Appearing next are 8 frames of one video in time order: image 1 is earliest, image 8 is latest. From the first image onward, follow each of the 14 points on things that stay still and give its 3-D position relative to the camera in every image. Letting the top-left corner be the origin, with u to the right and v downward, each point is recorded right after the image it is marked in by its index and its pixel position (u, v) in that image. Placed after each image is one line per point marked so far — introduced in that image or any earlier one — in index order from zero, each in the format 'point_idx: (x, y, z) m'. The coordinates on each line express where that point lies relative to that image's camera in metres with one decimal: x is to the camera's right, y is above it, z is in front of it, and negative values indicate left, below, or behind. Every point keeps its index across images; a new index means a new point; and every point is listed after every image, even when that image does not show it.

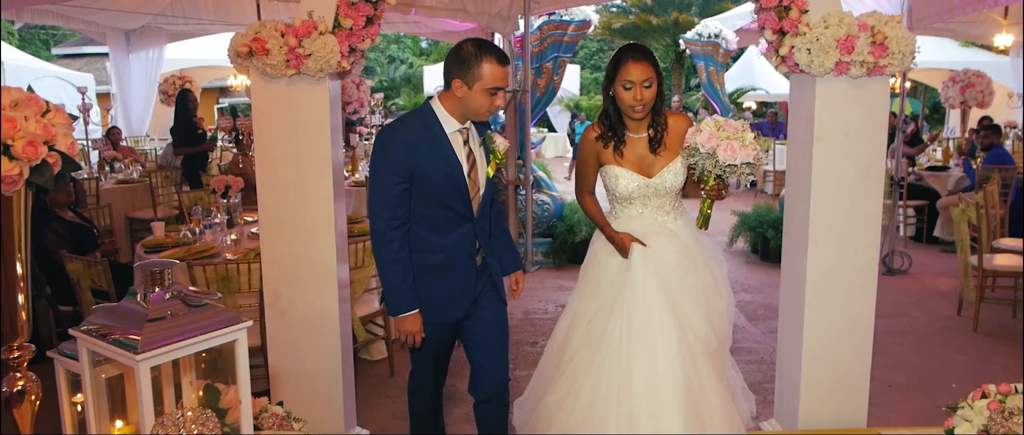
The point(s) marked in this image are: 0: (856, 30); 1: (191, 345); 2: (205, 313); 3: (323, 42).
0: (+1.3, +0.7, +3.0) m
1: (-0.6, -0.2, +1.6) m
2: (-0.6, -0.2, +1.6) m
3: (-0.7, +0.7, +3.0) m
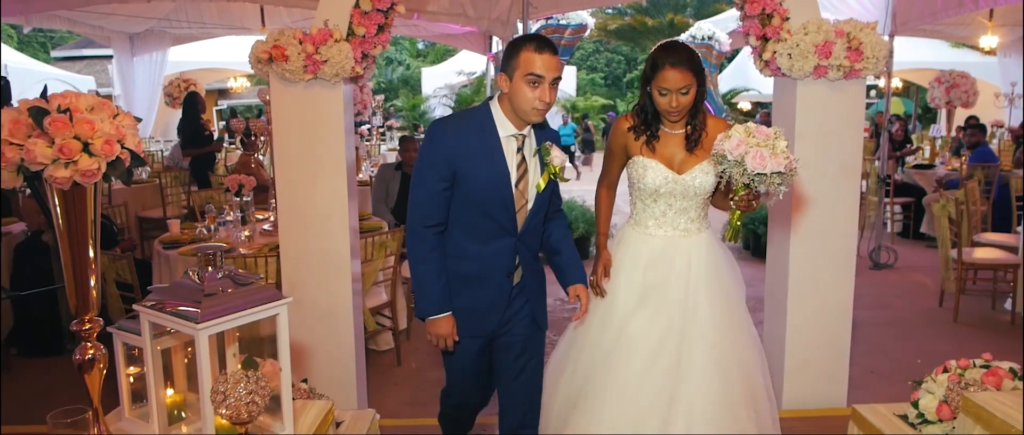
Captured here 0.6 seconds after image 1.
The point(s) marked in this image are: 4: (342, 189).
0: (+1.3, +0.8, +3.2) m
1: (-0.6, -0.2, +1.8) m
2: (-0.6, -0.2, +1.9) m
3: (-0.7, +0.7, +3.2) m
4: (-0.8, +0.1, +3.4) m
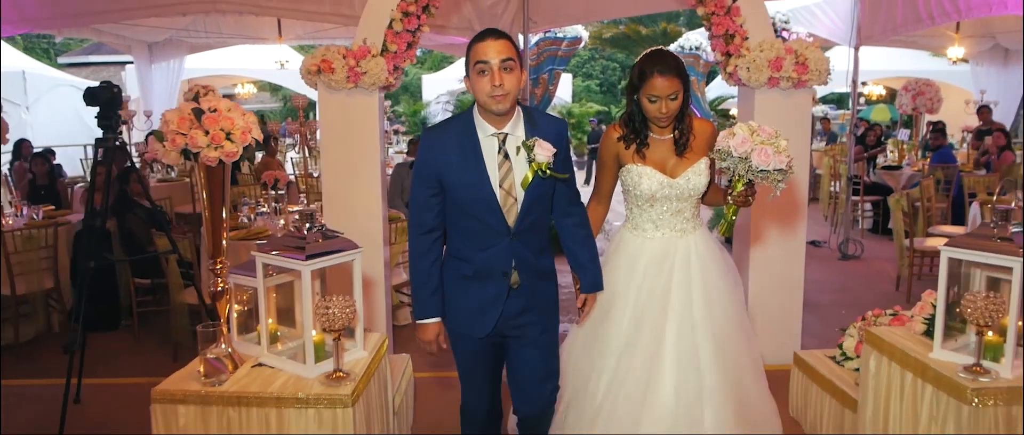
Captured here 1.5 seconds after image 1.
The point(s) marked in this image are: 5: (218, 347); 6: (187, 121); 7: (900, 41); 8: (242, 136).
0: (+1.4, +0.8, +3.9) m
1: (-0.6, -0.1, +2.5) m
2: (-0.6, -0.1, +2.5) m
3: (-0.7, +0.8, +3.9) m
4: (-0.7, +0.2, +4.1) m
5: (-0.9, -0.4, +2.4) m
6: (-0.9, +0.3, +2.3) m
7: (+5.5, +2.5, +10.8) m
8: (-0.8, +0.2, +2.3) m
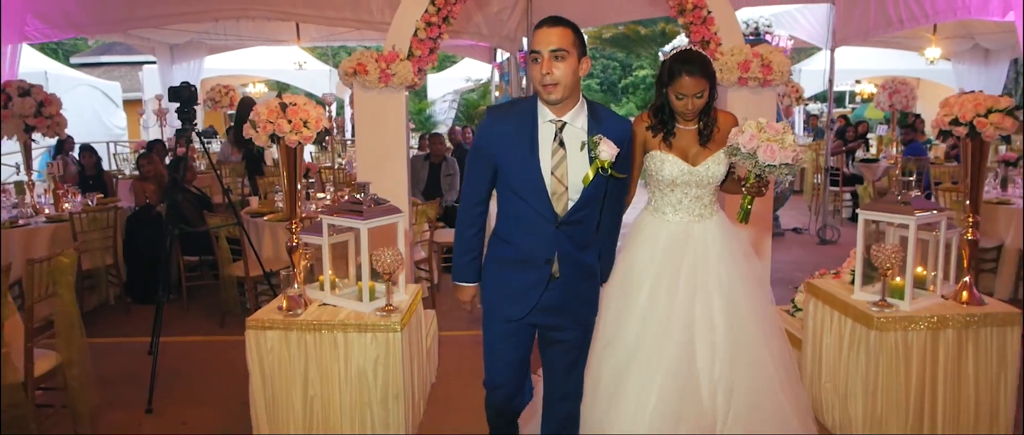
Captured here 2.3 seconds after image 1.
0: (+1.4, +1.0, +4.6) m
1: (-0.5, 0.0, +3.2) m
2: (-0.5, 0.0, +3.2) m
3: (-0.6, +0.9, +4.5) m
4: (-0.7, +0.3, +4.8) m
5: (-0.9, -0.3, +3.1) m
6: (-0.9, +0.4, +2.9) m
7: (+5.6, +2.6, +11.5) m
8: (-0.8, +0.4, +3.0) m
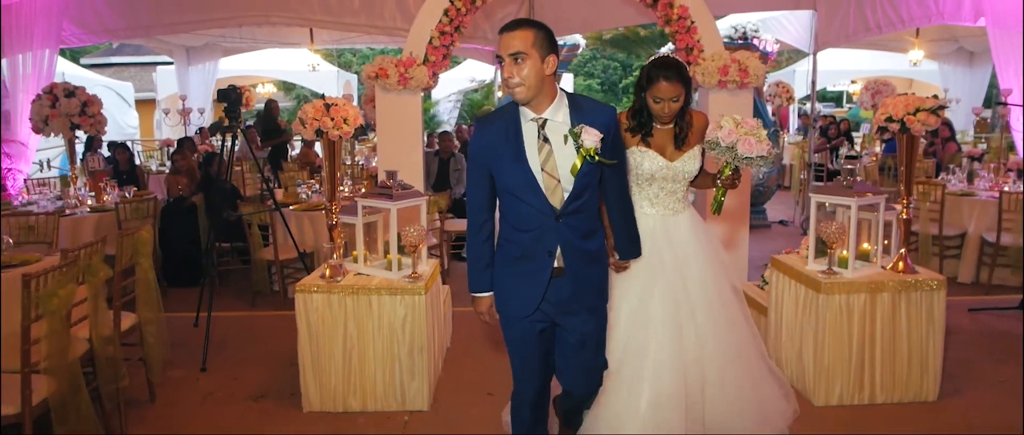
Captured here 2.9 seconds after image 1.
0: (+1.5, +1.0, +5.1) m
1: (-0.5, +0.1, +3.7) m
2: (-0.5, +0.1, +3.8) m
3: (-0.6, +1.0, +5.1) m
4: (-0.6, +0.4, +5.3) m
5: (-0.9, -0.2, +3.6) m
6: (-0.9, +0.5, +3.5) m
7: (+5.6, +2.7, +12.0) m
8: (-0.7, +0.4, +3.5) m
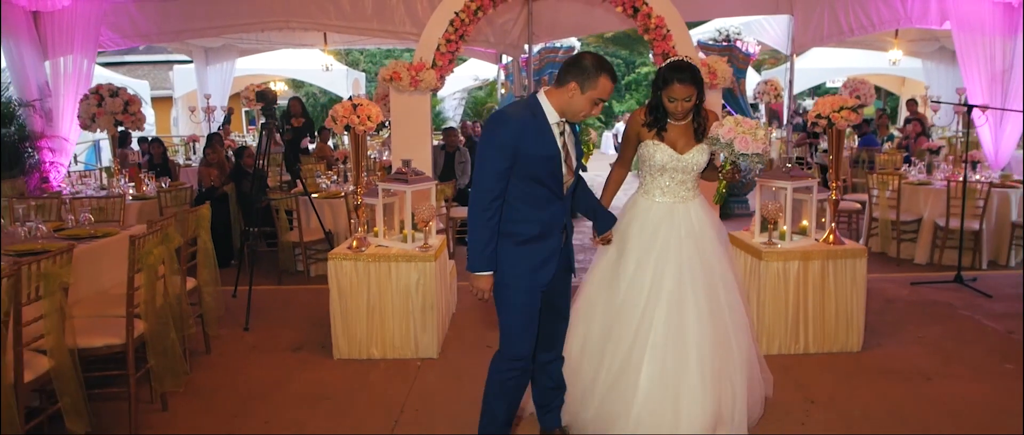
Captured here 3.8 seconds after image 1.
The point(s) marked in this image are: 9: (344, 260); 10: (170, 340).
0: (+1.4, +1.2, +5.9) m
1: (-0.5, +0.2, +4.5) m
2: (-0.5, +0.2, +4.5) m
3: (-0.6, +1.1, +5.8) m
4: (-0.7, +0.5, +6.1) m
5: (-0.9, -0.1, +4.4) m
6: (-0.9, +0.6, +4.2) m
7: (+5.6, +2.9, +12.7) m
8: (-0.8, +0.5, +4.3) m
9: (-0.9, -0.2, +4.2) m
10: (-1.6, -0.6, +3.6) m
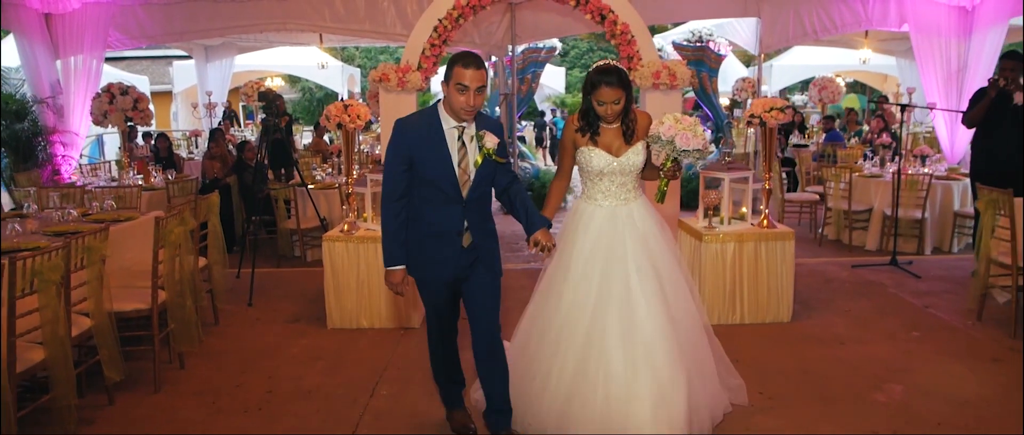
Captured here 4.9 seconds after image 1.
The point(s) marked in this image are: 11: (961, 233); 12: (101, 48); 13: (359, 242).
0: (+1.3, +1.2, +6.4) m
1: (-0.7, +0.3, +5.1) m
2: (-0.7, +0.3, +5.1) m
3: (-0.8, +1.2, +6.4) m
4: (-0.8, +0.6, +6.6) m
5: (-1.1, 0.0, +5.0) m
6: (-1.1, +0.7, +4.8) m
7: (+5.4, +3.0, +13.3) m
8: (-0.9, +0.6, +4.9) m
9: (-1.1, -0.2, +4.8) m
10: (-1.8, -0.5, +4.1) m
11: (+4.6, -0.2, +7.8) m
12: (-5.2, +2.1, +9.6) m
13: (-1.0, -0.2, +4.8) m
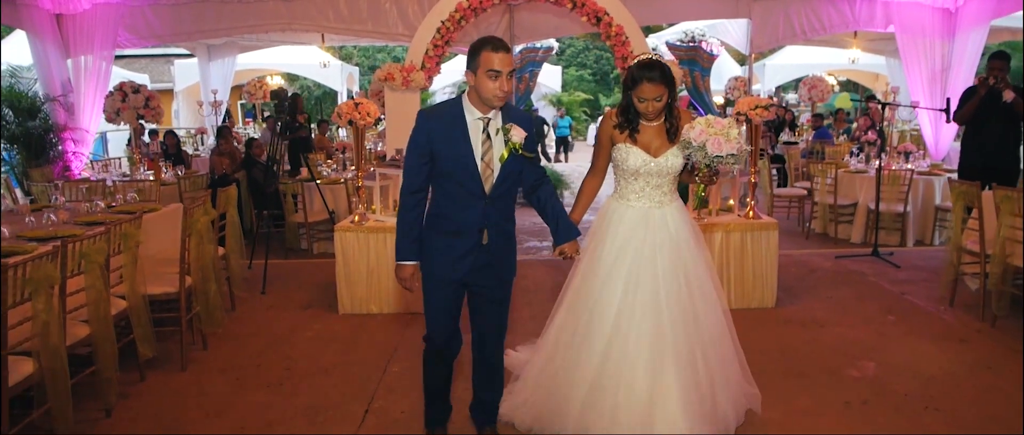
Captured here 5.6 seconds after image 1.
0: (+1.2, +1.3, +6.8) m
1: (-0.7, +0.3, +5.3) m
2: (-0.7, +0.4, +5.4) m
3: (-0.8, +1.3, +6.7) m
4: (-0.9, +0.7, +6.9) m
5: (-1.1, +0.1, +5.3) m
6: (-1.1, +0.7, +5.1) m
7: (+5.4, +3.1, +13.6) m
8: (-0.9, +0.7, +5.2) m
9: (-1.1, -0.1, +5.1) m
10: (-1.7, -0.5, +4.4) m
11: (+4.5, -0.1, +8.1) m
12: (-5.2, +2.2, +9.9) m
13: (-1.0, -0.1, +5.1) m
